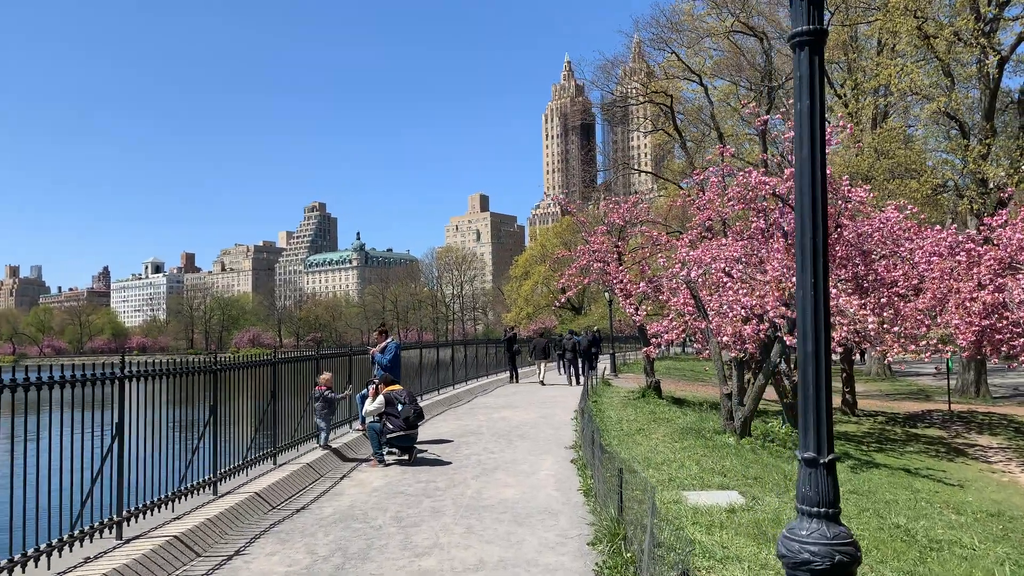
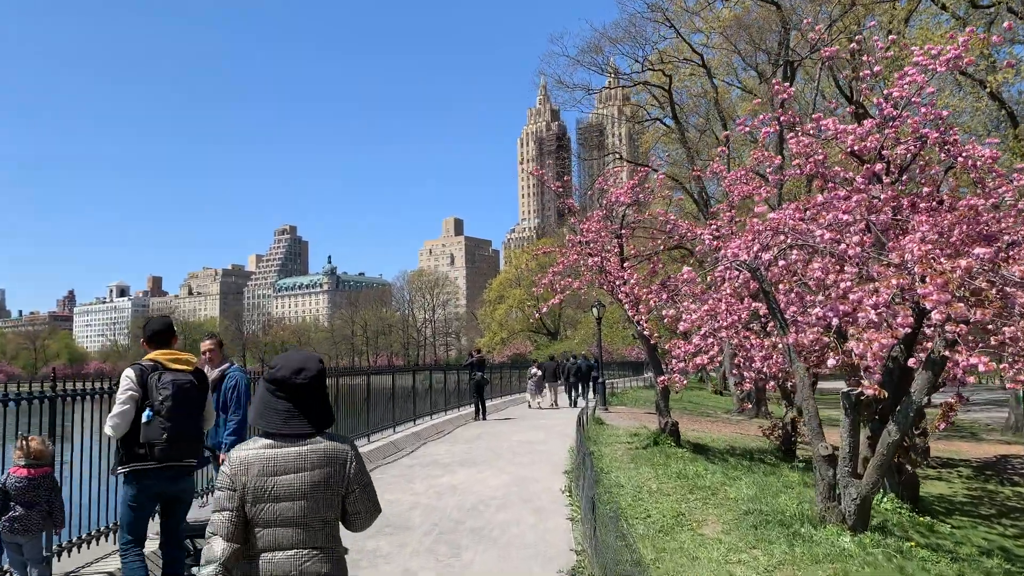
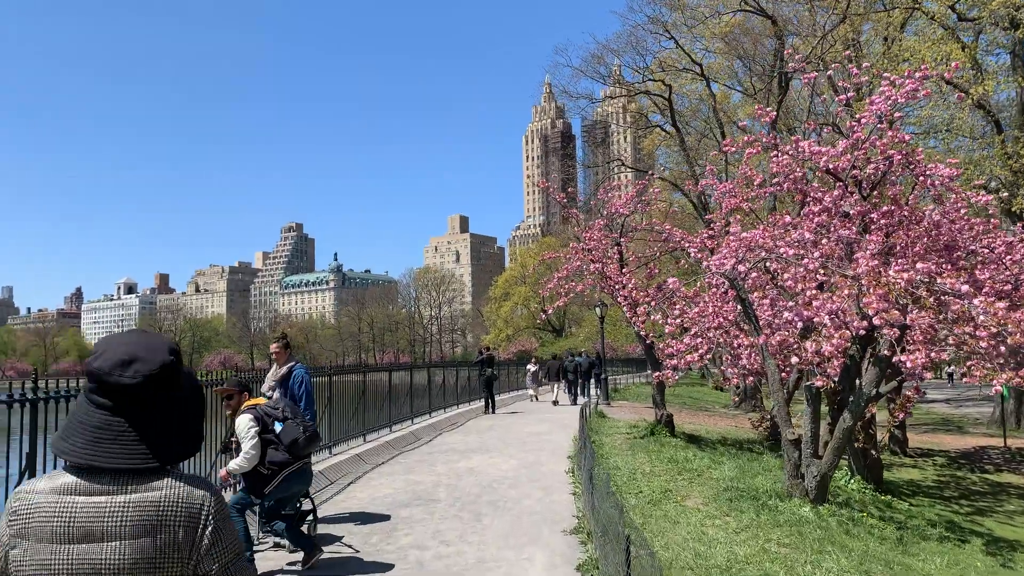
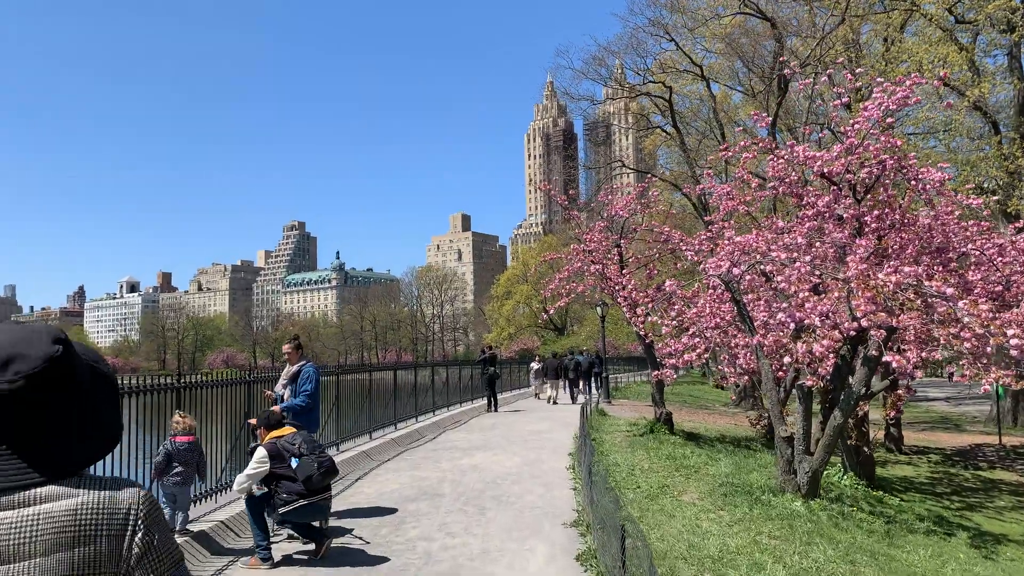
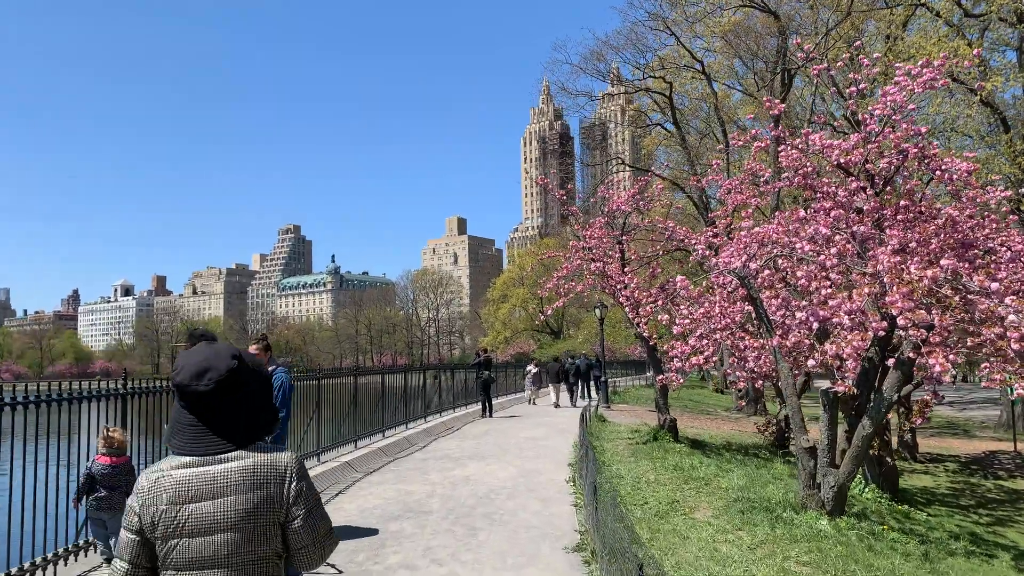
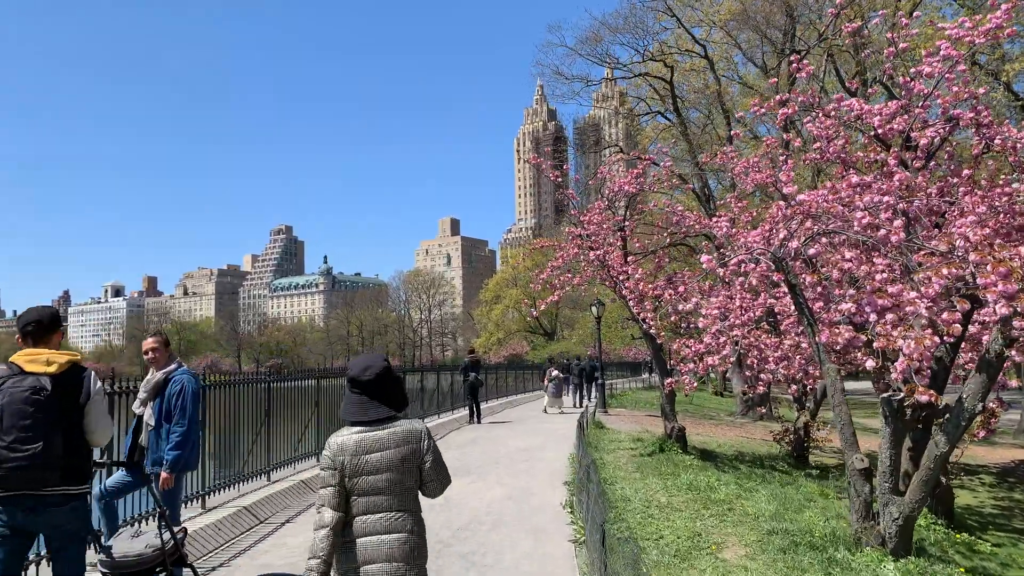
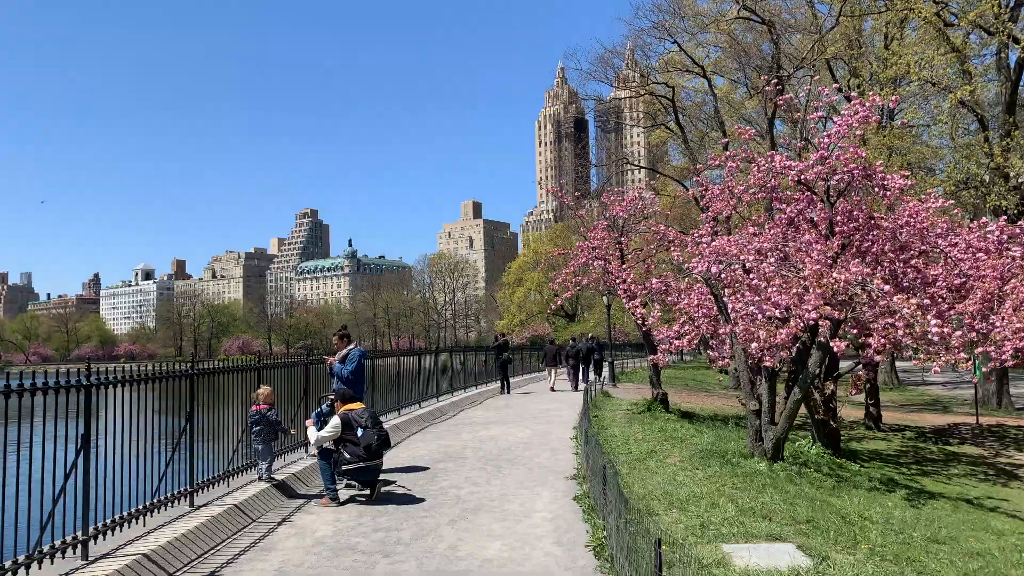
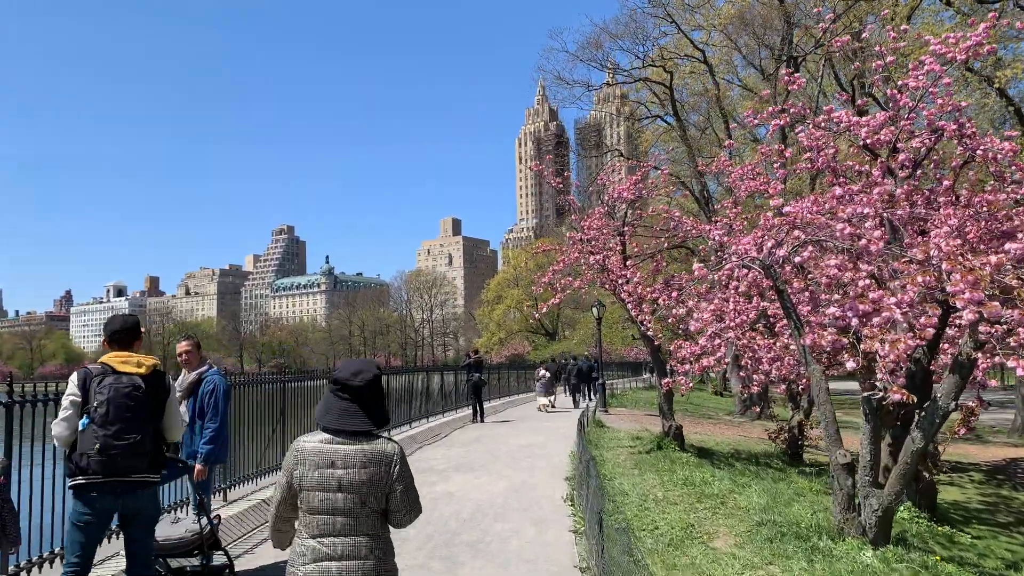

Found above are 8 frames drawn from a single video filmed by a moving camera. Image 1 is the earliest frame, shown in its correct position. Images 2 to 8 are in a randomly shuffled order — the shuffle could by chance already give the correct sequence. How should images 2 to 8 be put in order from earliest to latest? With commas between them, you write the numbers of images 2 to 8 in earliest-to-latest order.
7, 4, 3, 5, 2, 8, 6
